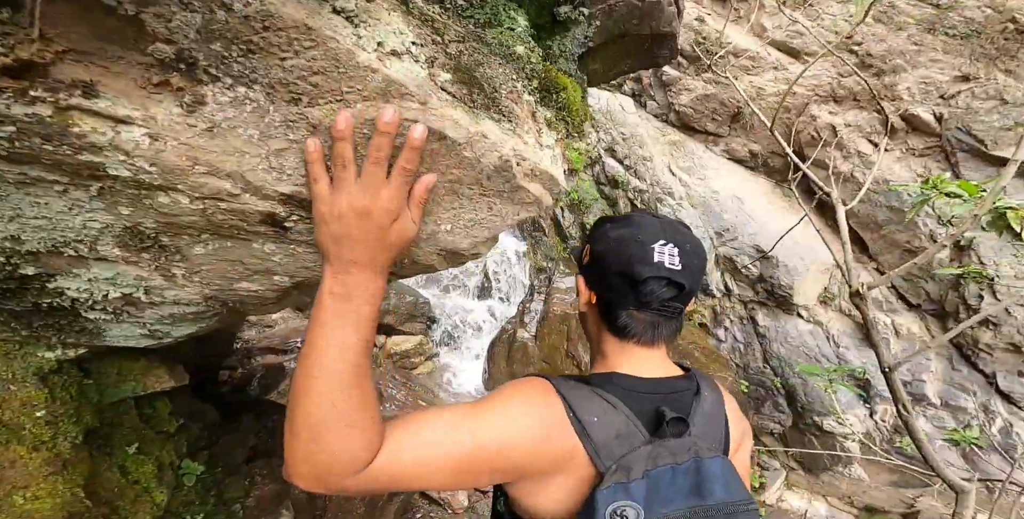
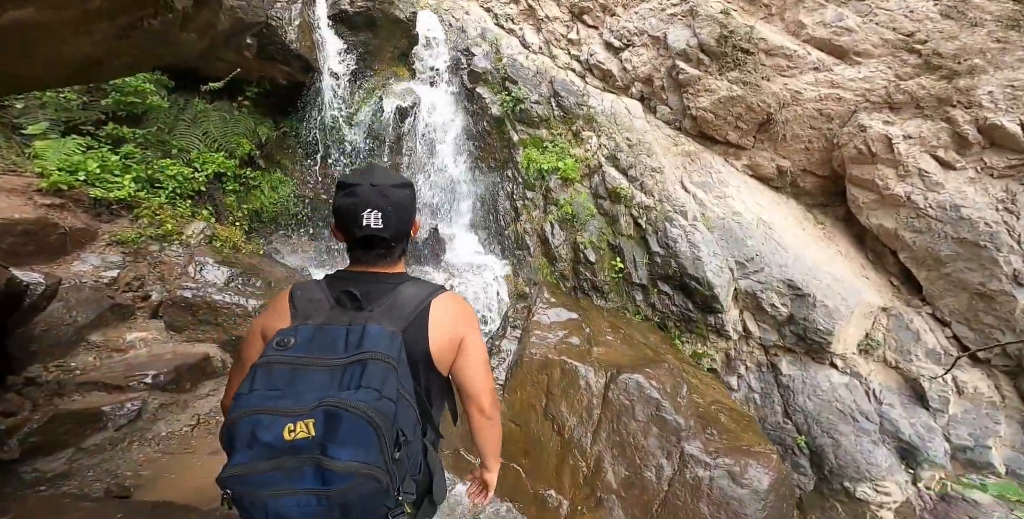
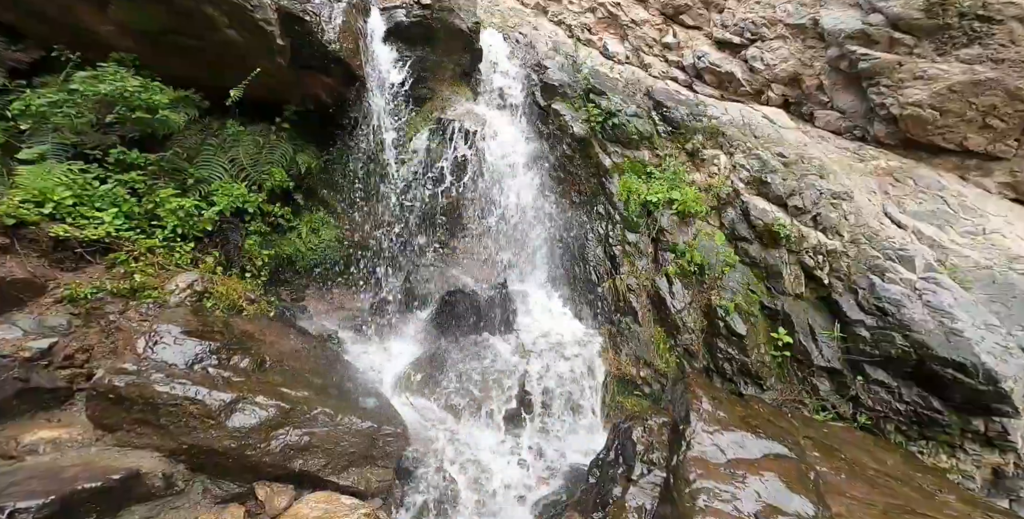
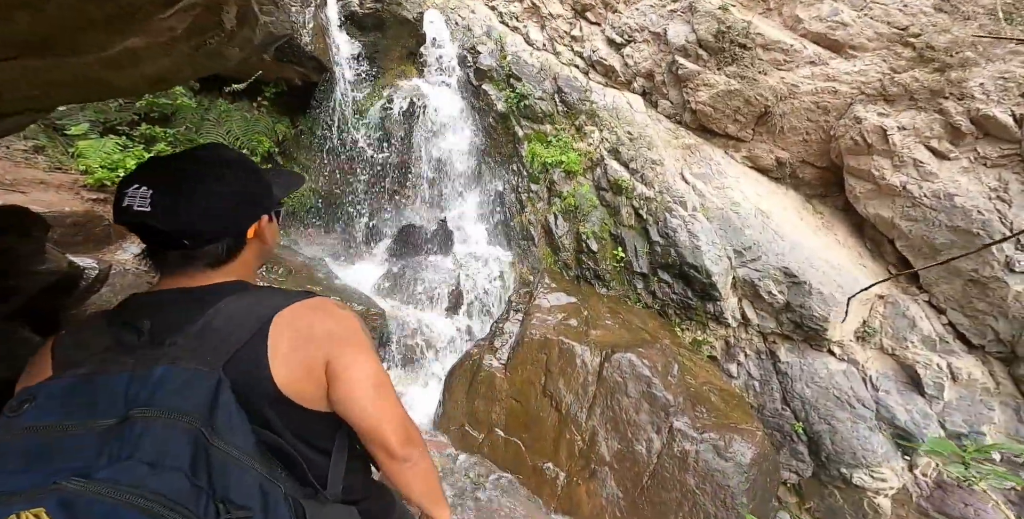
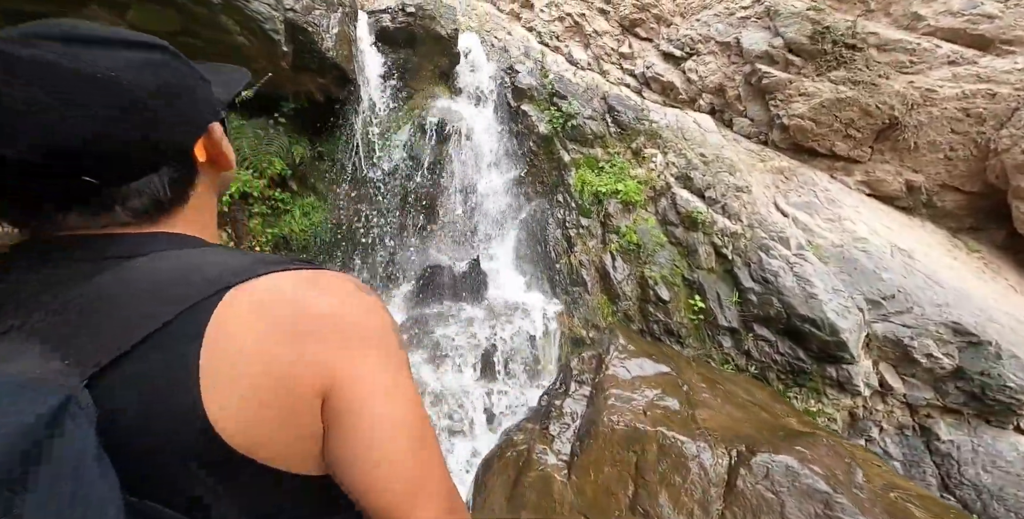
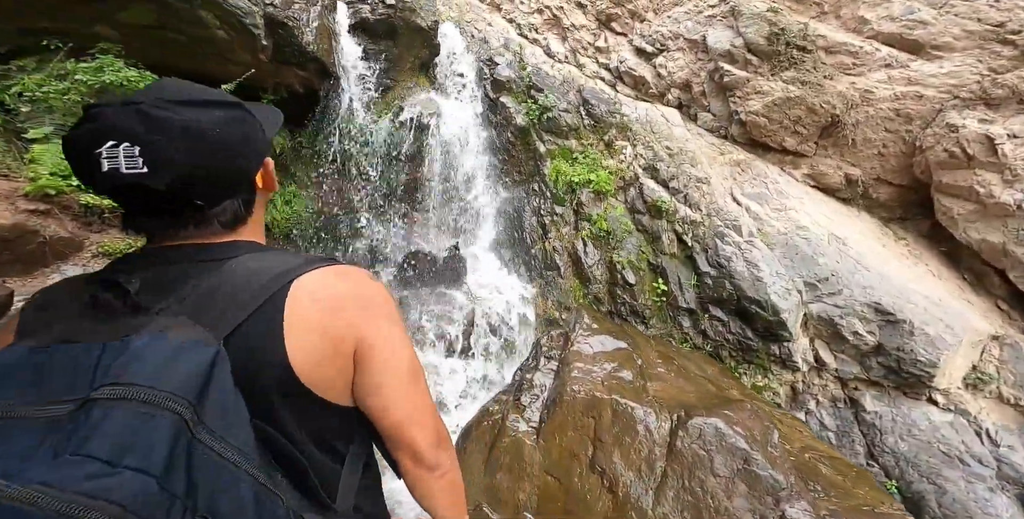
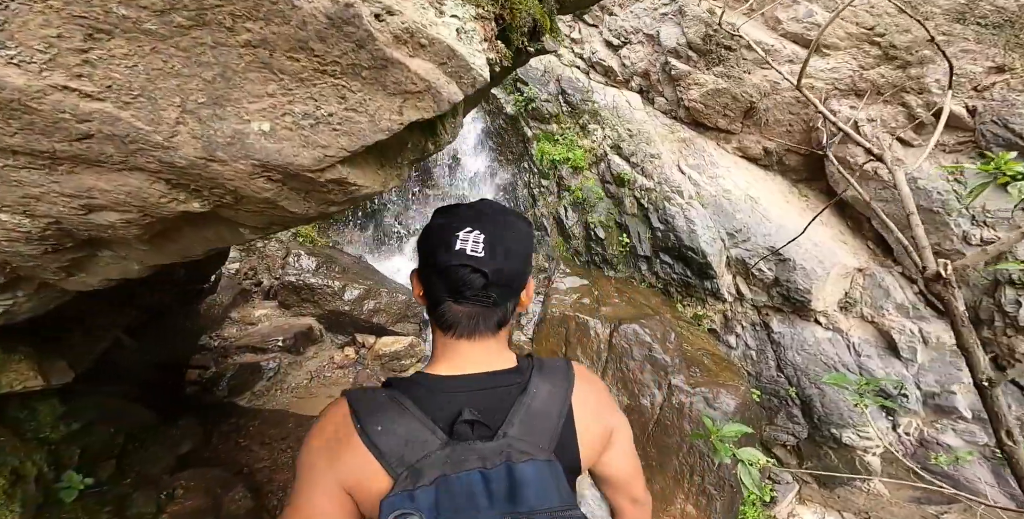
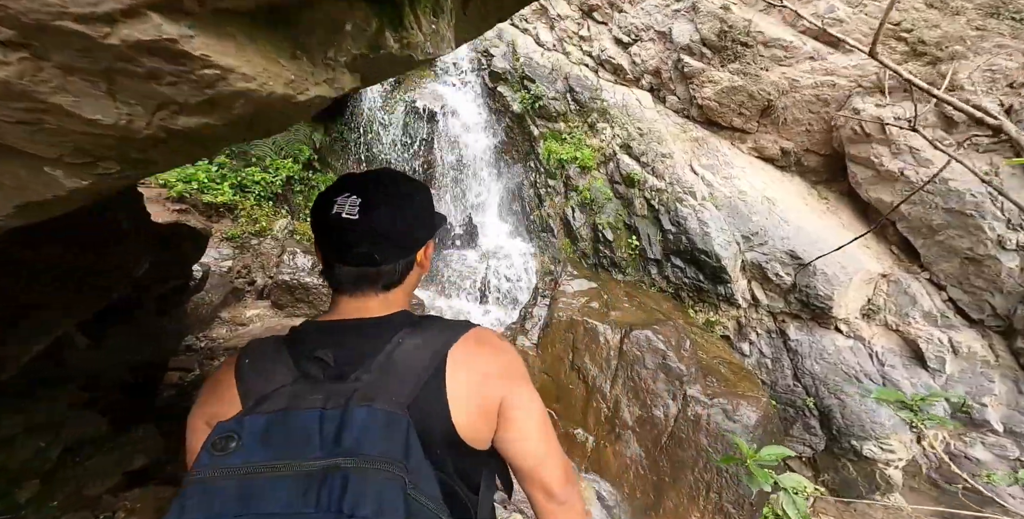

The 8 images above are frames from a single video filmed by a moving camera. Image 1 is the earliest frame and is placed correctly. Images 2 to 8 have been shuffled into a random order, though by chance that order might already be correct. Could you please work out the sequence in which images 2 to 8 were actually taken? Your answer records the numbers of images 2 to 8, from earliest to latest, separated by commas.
7, 8, 4, 2, 6, 5, 3
